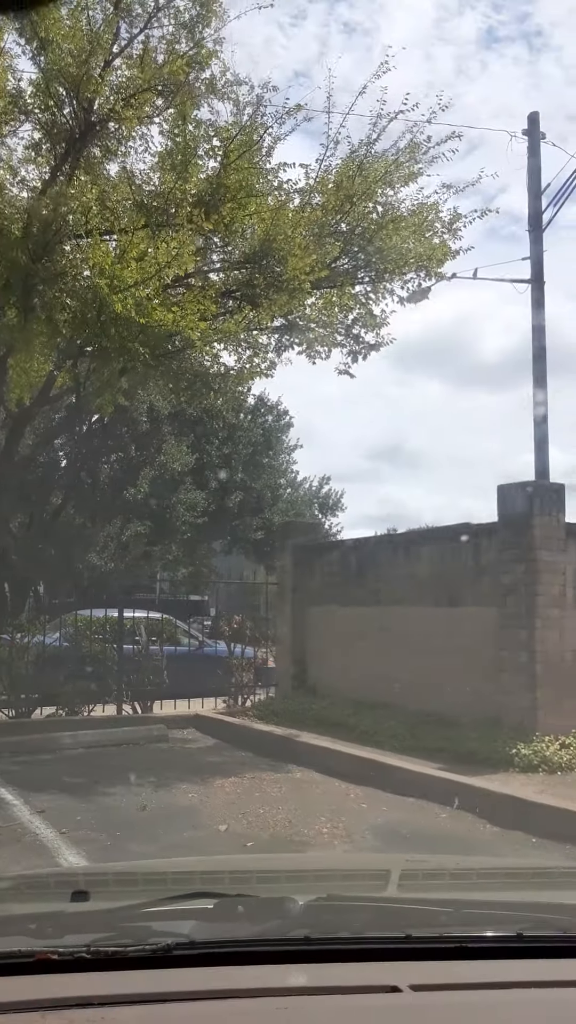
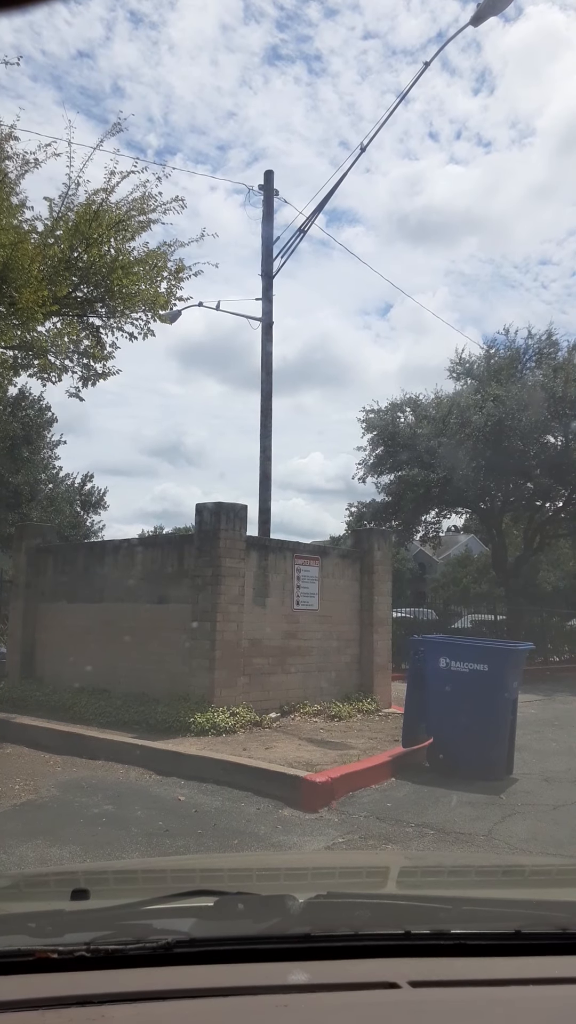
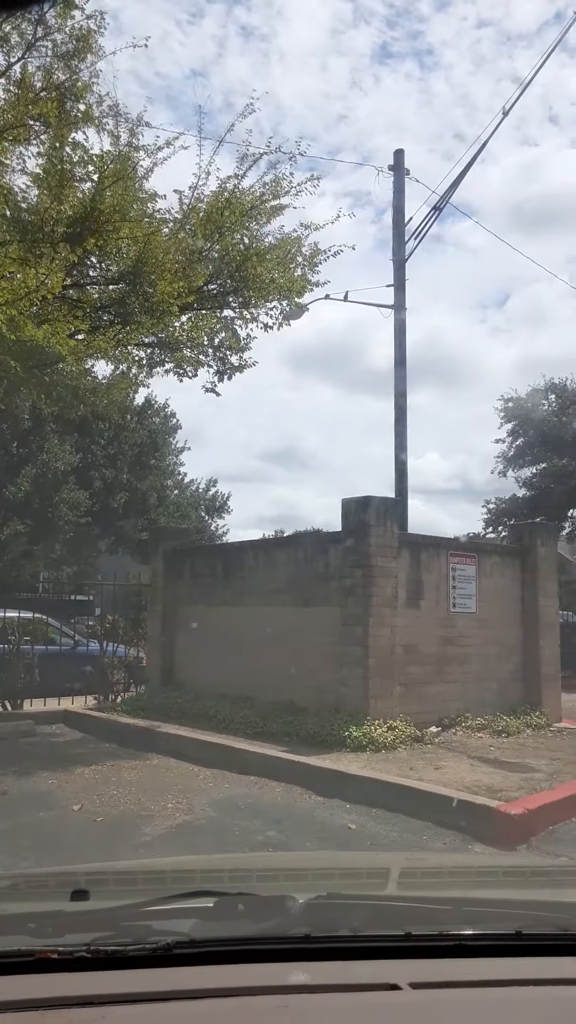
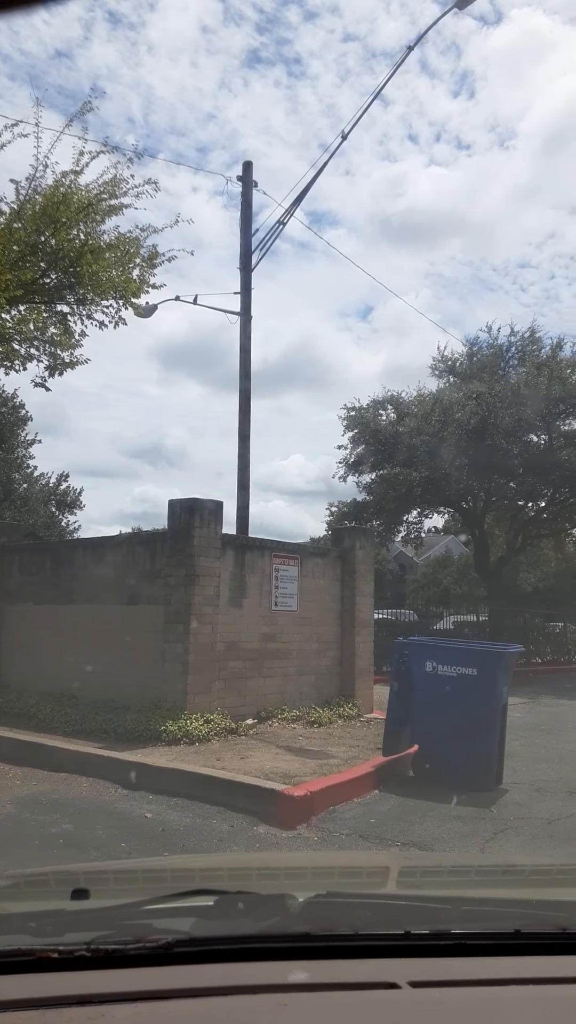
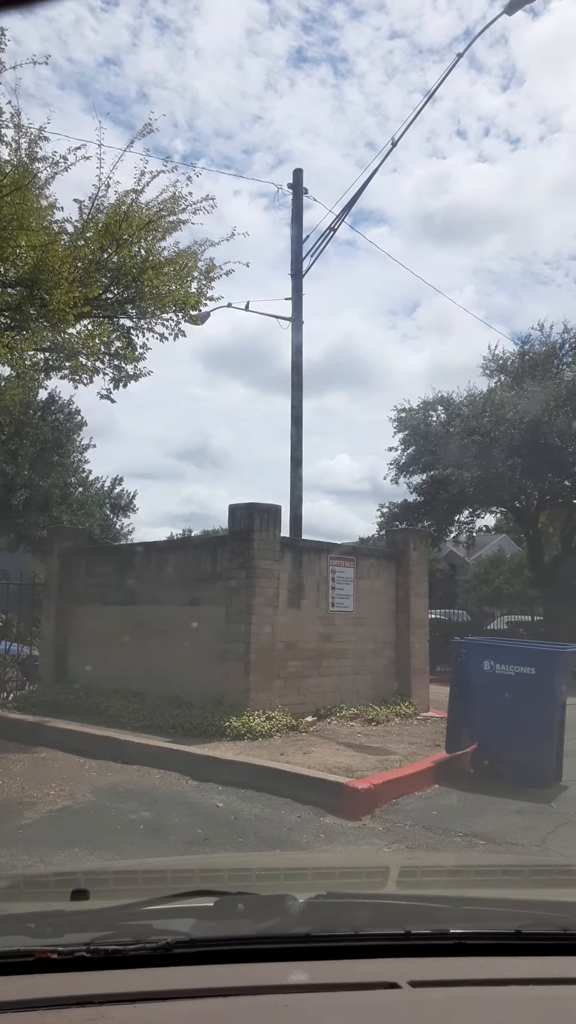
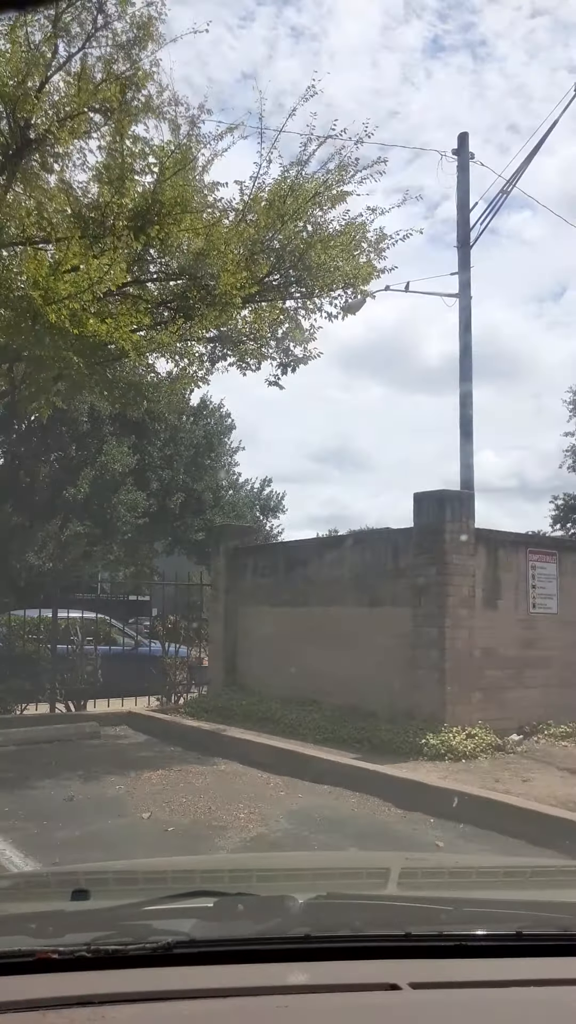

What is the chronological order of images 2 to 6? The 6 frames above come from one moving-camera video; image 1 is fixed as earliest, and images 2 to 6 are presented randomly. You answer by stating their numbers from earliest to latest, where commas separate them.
6, 3, 5, 2, 4
